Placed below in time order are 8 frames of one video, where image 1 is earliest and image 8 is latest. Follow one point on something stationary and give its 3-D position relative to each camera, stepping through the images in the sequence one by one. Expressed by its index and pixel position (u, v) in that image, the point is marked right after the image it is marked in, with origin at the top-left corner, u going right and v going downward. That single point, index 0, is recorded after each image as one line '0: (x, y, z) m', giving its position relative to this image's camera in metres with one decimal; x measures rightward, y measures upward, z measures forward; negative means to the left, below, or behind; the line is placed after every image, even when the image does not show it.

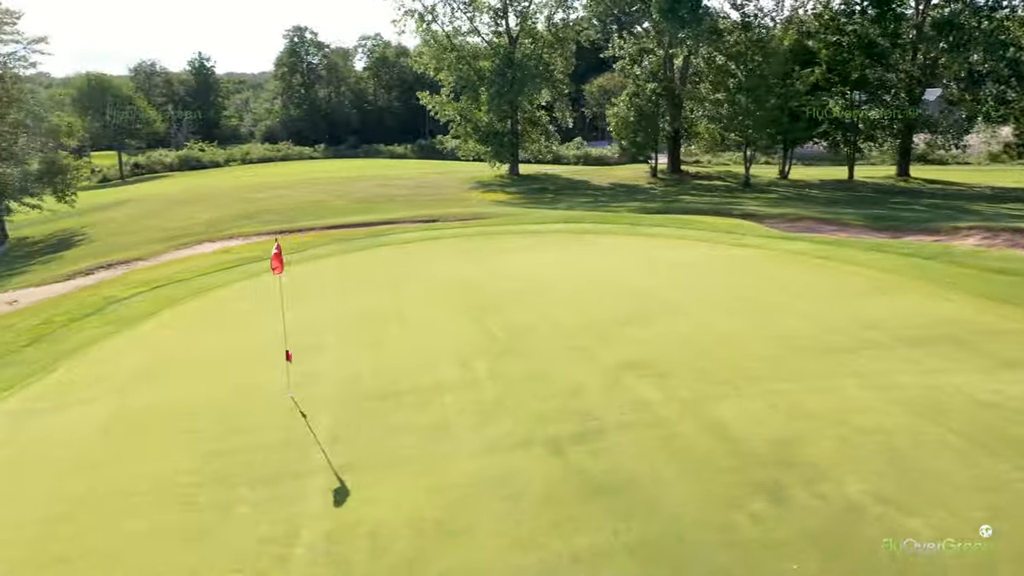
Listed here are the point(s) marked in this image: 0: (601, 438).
0: (+0.8, -1.4, +8.0) m
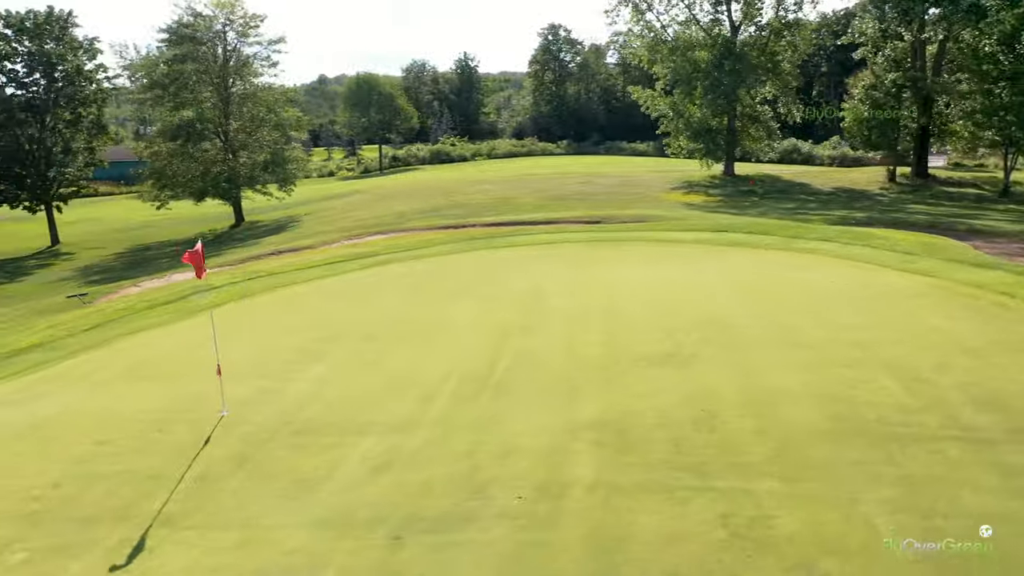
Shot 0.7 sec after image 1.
0: (-0.3, -1.7, +6.0) m
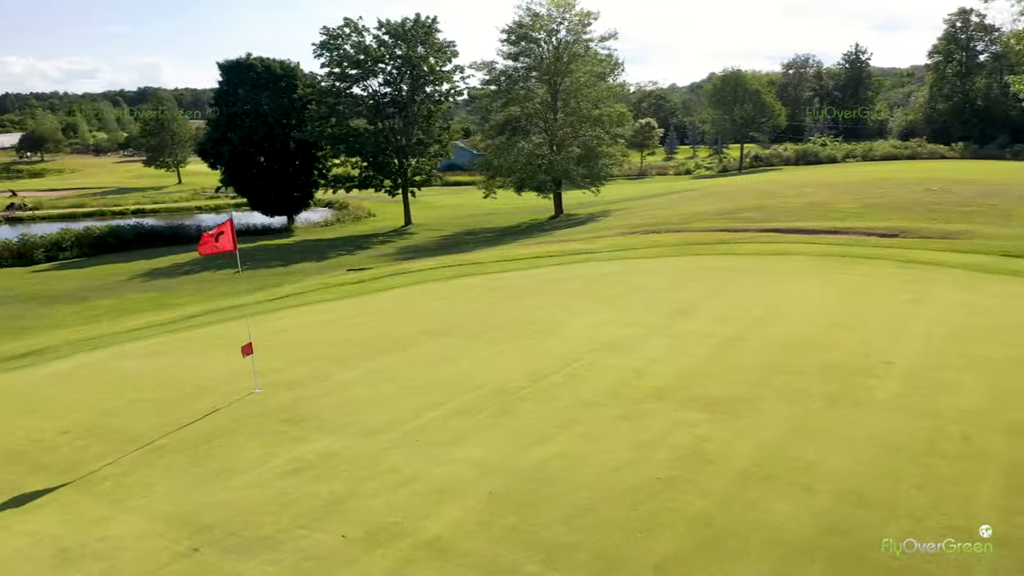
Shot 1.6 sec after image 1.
0: (-1.6, -1.7, +5.3) m
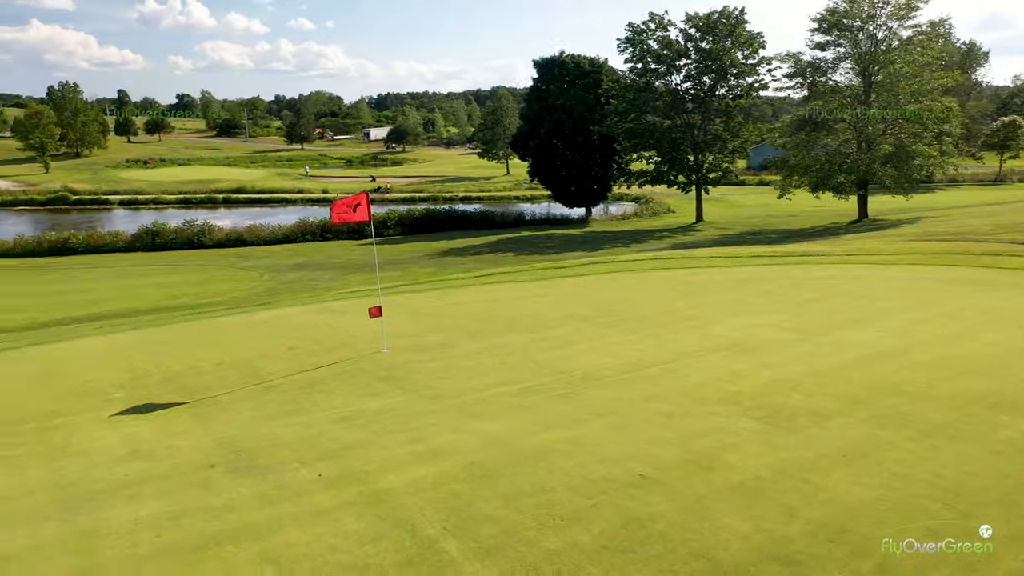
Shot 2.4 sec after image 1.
0: (-1.8, -1.4, +5.9) m
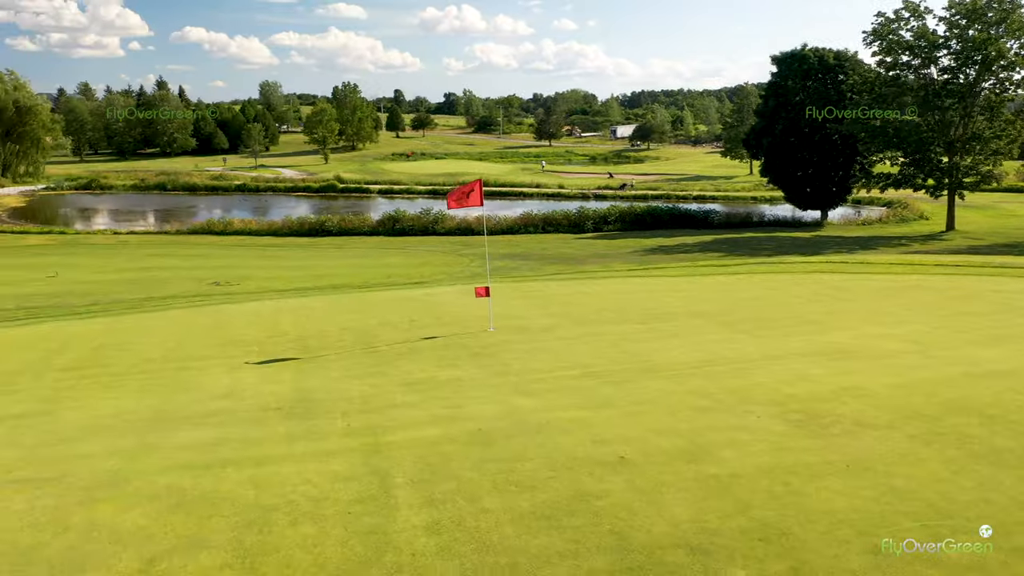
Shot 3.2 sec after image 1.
0: (-1.7, -1.1, +6.8) m
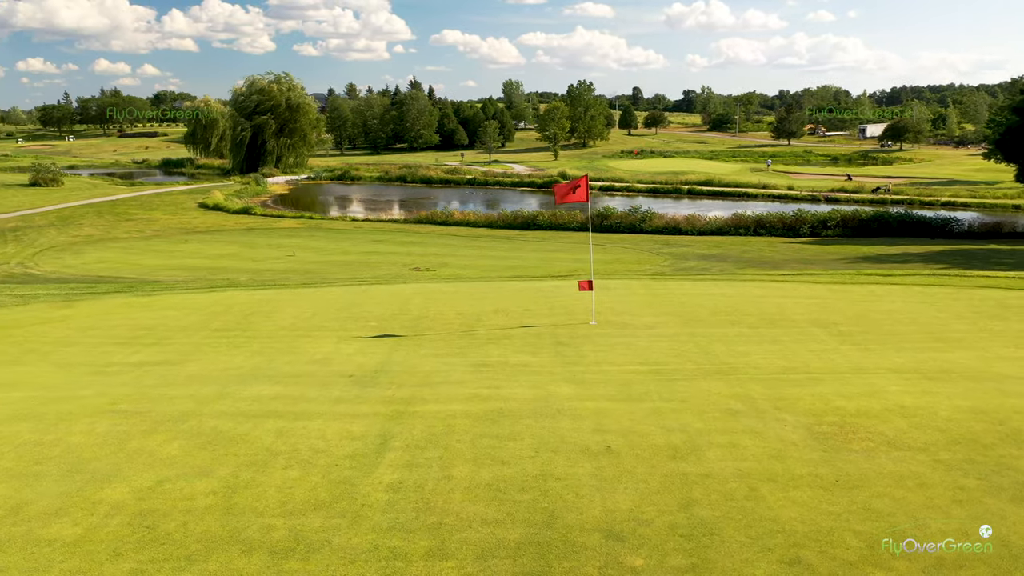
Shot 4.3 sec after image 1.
0: (-1.3, -0.9, +7.5) m
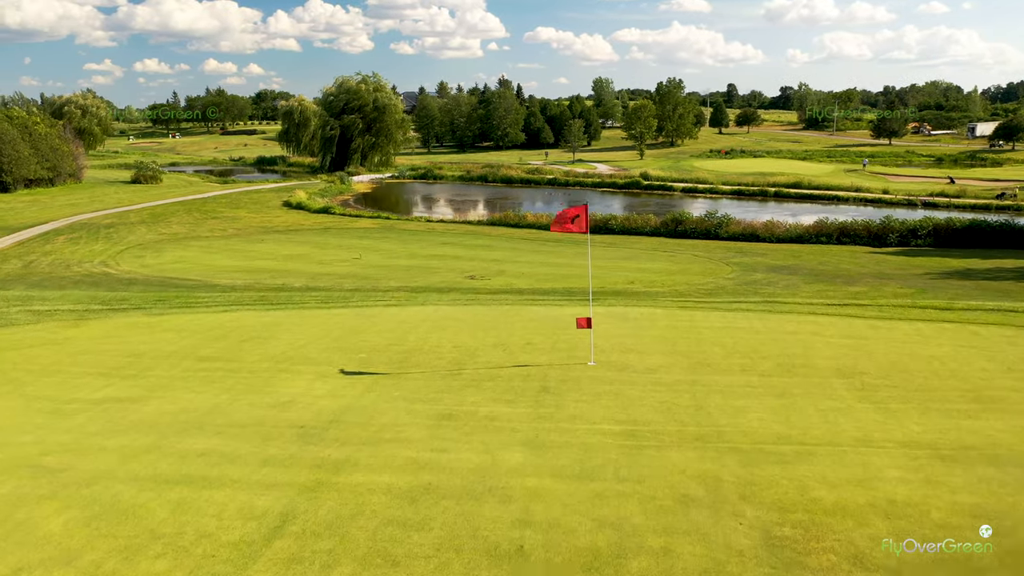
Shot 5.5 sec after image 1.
0: (-1.7, -1.3, +7.0) m
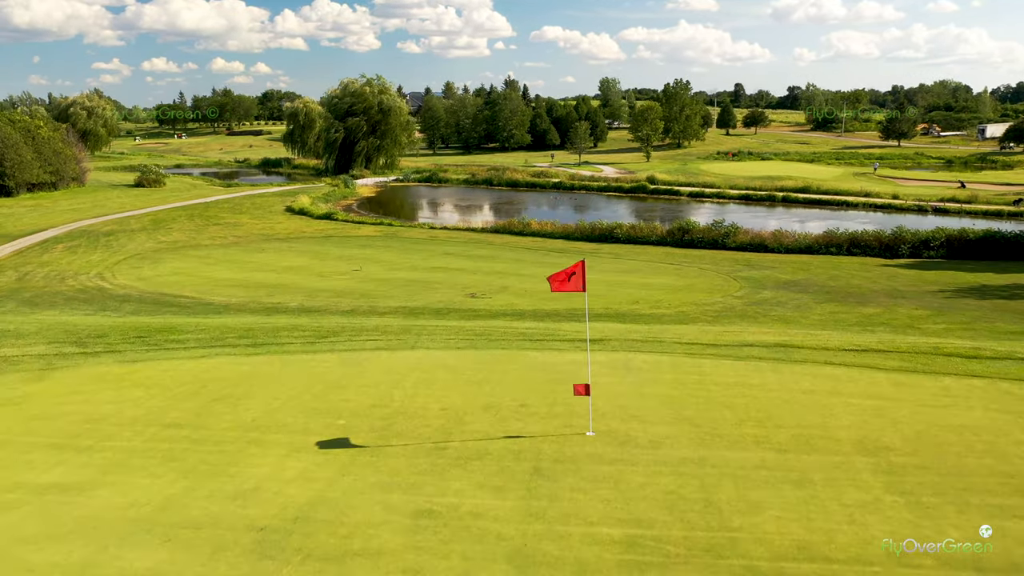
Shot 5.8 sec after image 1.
0: (-1.9, -2.0, +6.2) m
